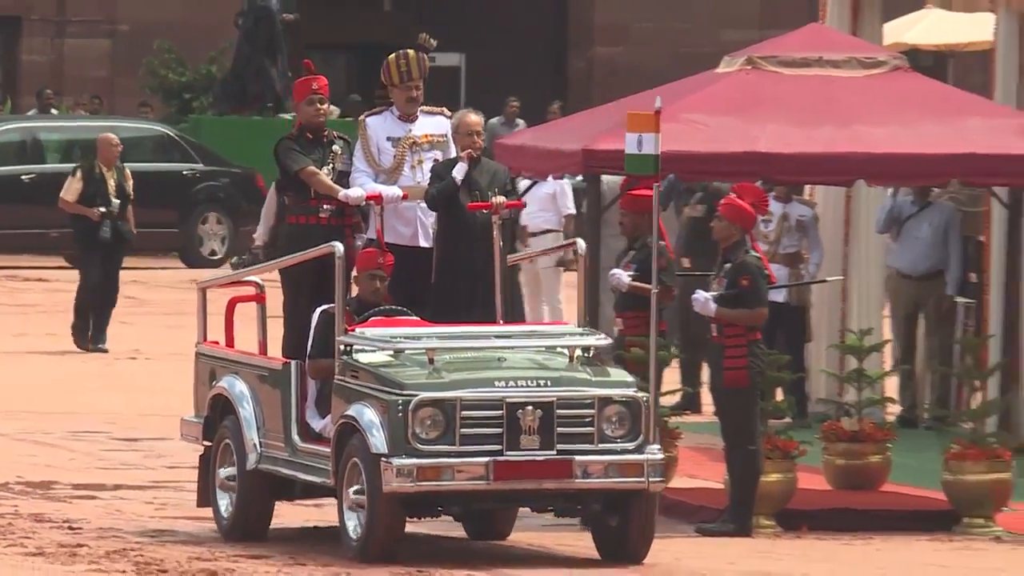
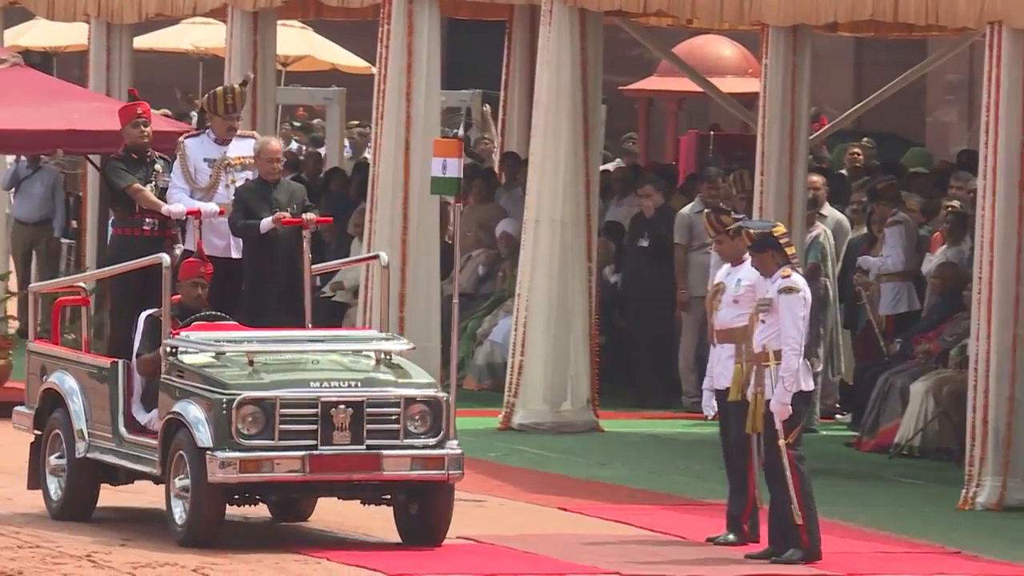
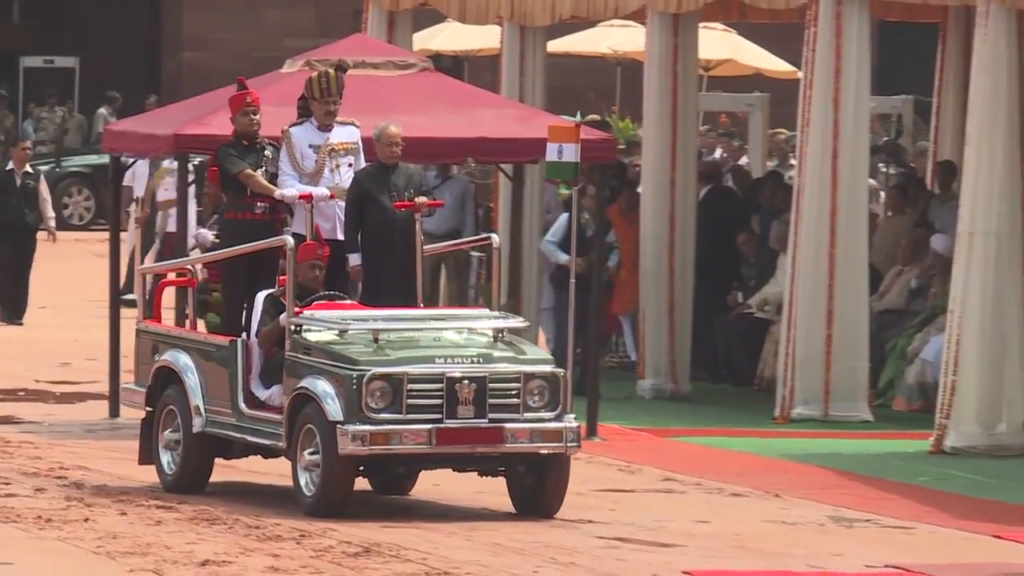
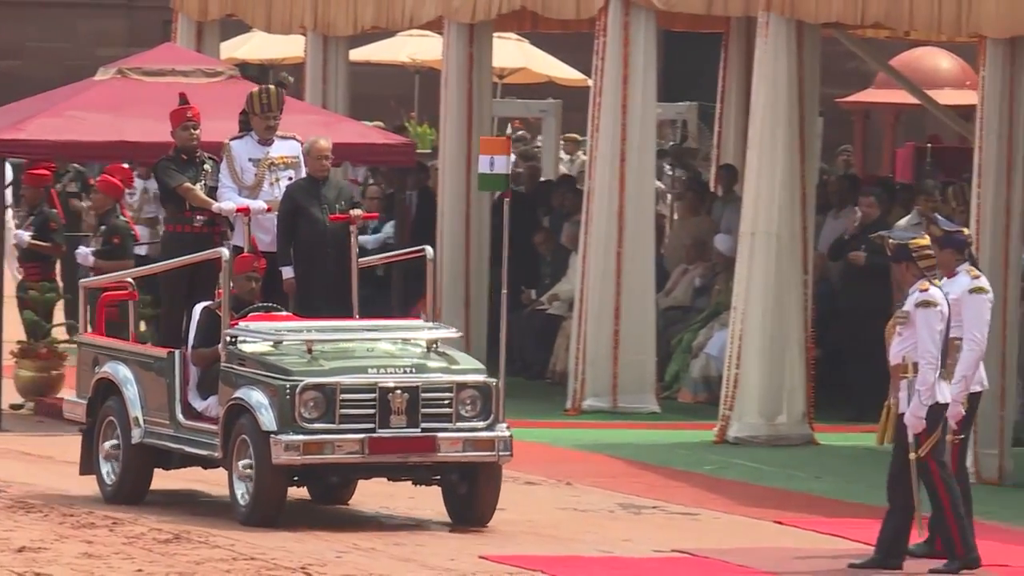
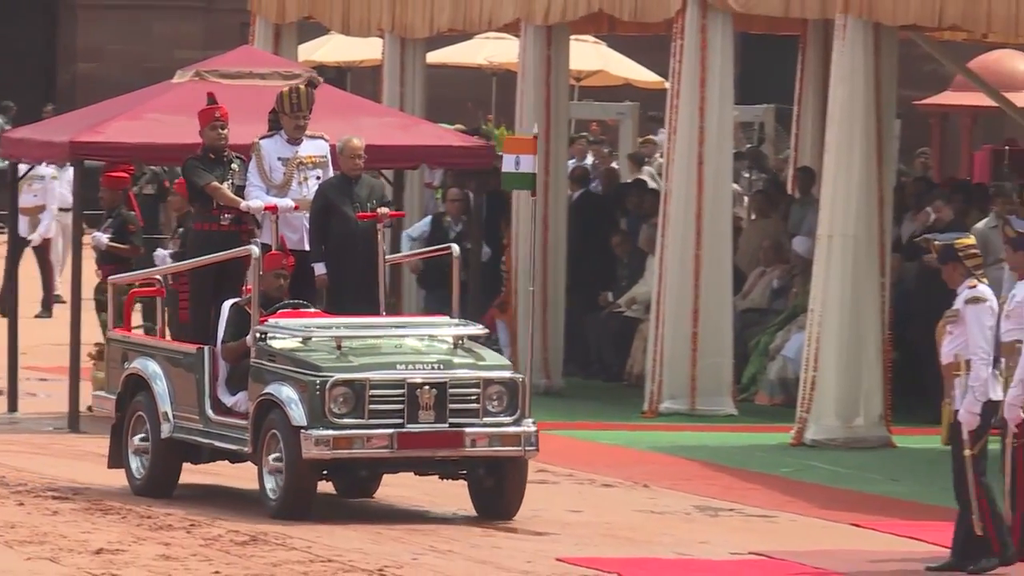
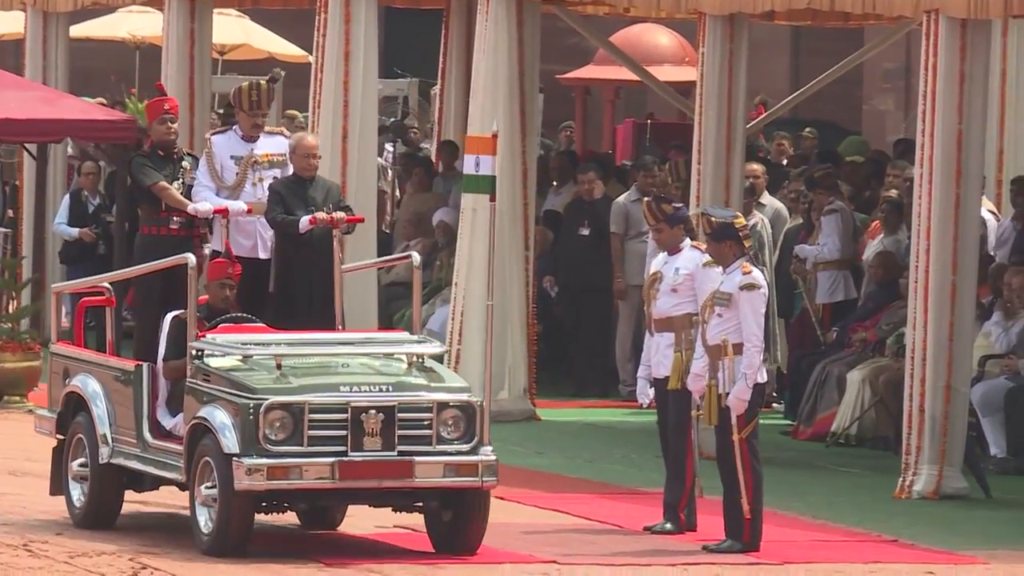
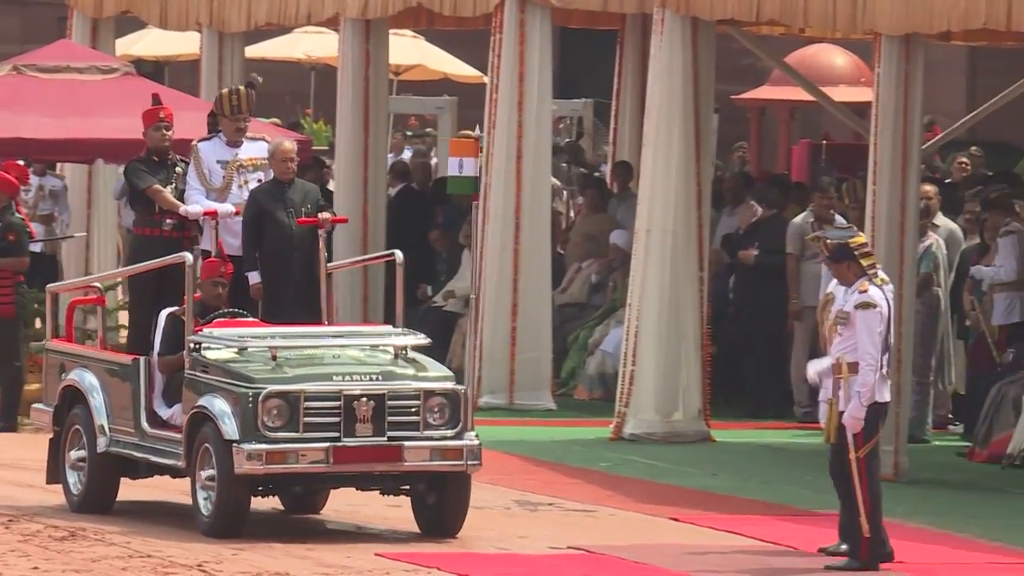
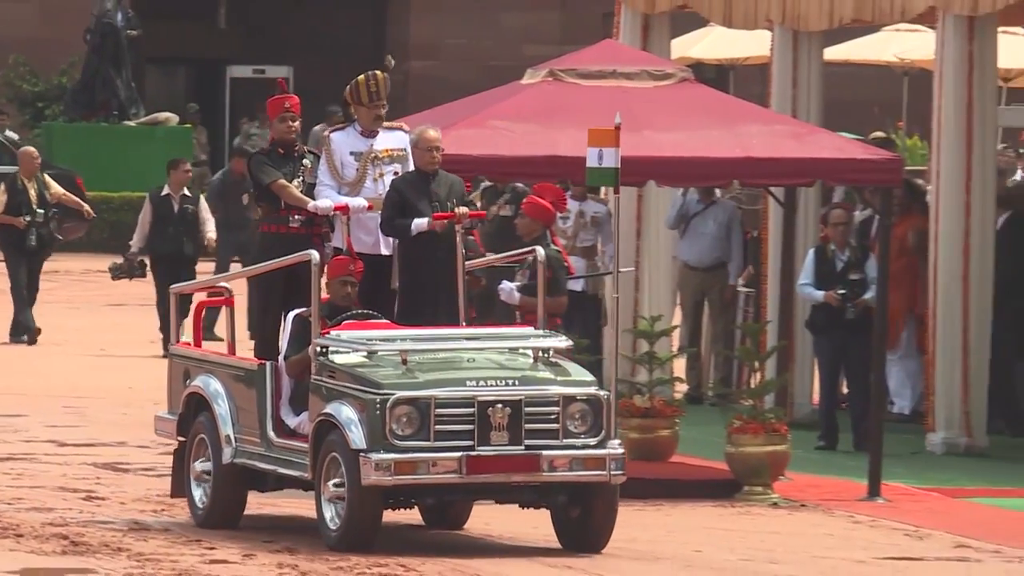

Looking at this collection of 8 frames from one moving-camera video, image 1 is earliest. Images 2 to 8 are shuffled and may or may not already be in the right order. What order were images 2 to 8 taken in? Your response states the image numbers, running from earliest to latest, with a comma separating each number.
8, 3, 5, 4, 7, 2, 6
